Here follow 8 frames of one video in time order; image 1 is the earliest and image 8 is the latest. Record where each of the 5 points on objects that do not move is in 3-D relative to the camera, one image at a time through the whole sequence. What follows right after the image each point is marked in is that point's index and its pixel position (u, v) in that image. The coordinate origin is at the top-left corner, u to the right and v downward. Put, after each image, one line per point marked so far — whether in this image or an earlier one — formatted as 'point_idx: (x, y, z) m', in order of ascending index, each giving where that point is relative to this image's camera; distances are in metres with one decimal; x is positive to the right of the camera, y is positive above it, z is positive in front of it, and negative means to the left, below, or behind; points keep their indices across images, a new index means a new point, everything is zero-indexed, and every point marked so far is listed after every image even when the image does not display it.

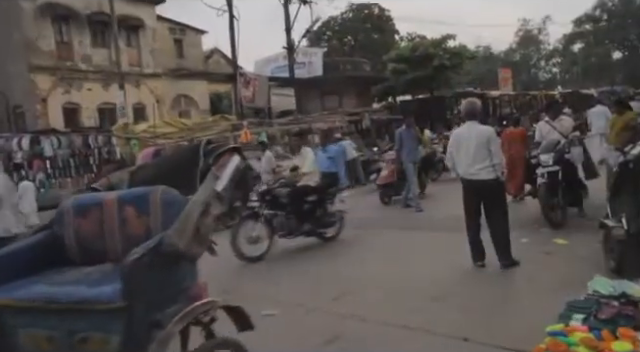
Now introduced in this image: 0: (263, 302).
0: (-0.5, -1.2, +5.0) m
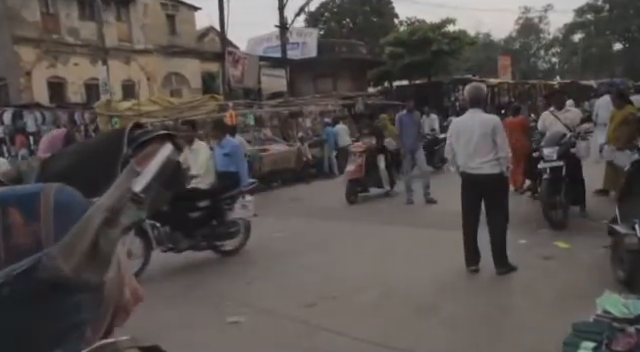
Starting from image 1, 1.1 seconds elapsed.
0: (-0.8, -1.1, +4.5) m
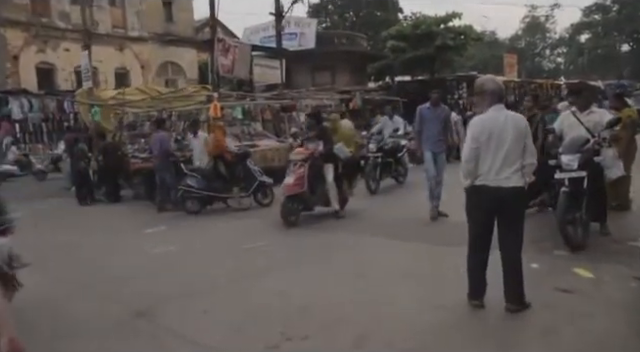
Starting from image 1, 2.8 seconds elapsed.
0: (-1.0, -1.1, +3.6) m
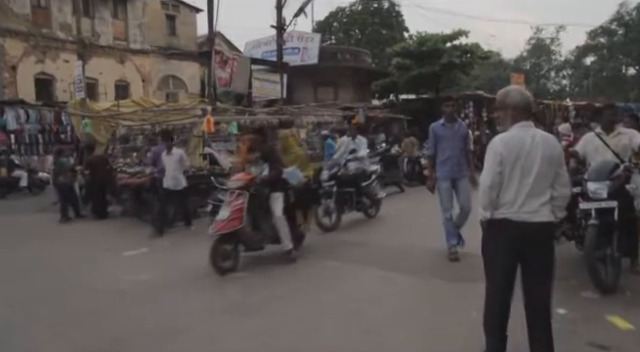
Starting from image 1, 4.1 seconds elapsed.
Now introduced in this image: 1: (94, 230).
0: (-1.1, -1.2, +2.9) m
1: (-4.2, -1.0, +10.1) m
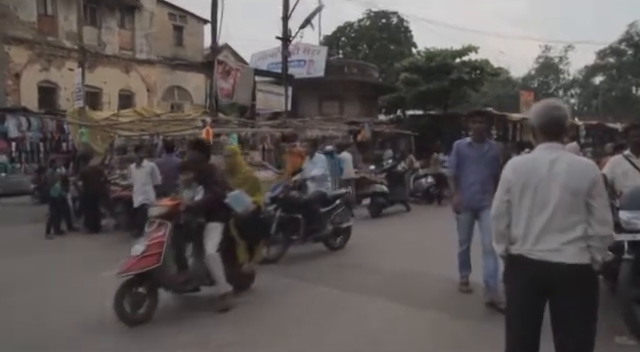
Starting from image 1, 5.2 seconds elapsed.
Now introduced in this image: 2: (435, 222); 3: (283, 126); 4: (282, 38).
0: (-1.1, -1.3, +2.4) m
1: (-4.1, -1.2, +9.6) m
2: (+2.5, -1.0, +11.9) m
3: (-0.9, +1.3, +14.0) m
4: (-1.2, +4.3, +16.9) m
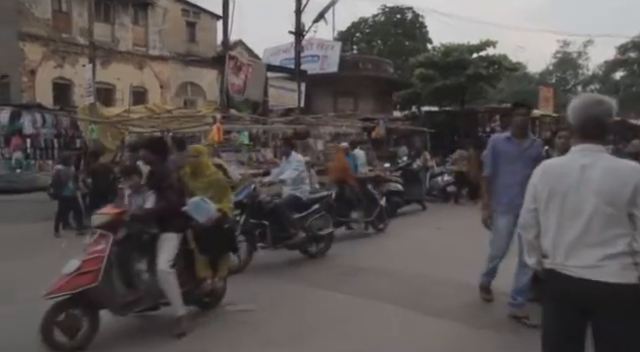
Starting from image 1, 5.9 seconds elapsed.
0: (-1.1, -1.3, +2.2) m
1: (-3.9, -1.1, +9.5) m
2: (+2.8, -1.0, +11.6) m
3: (-0.6, +1.3, +13.7) m
4: (-0.7, +4.3, +16.6) m
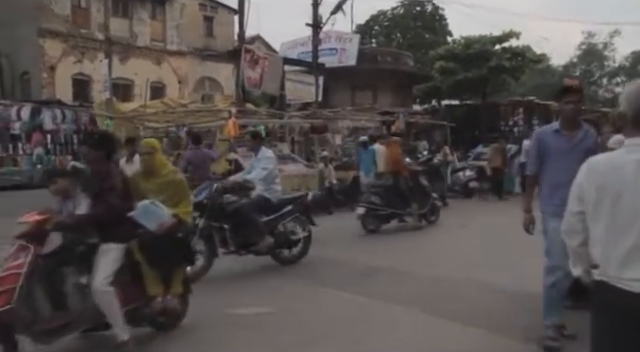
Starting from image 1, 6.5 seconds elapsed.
0: (-1.0, -1.3, +2.0) m
1: (-3.6, -1.1, +9.3) m
2: (+3.1, -0.9, +11.2) m
3: (-0.2, +1.5, +13.4) m
4: (-0.2, +4.5, +16.3) m
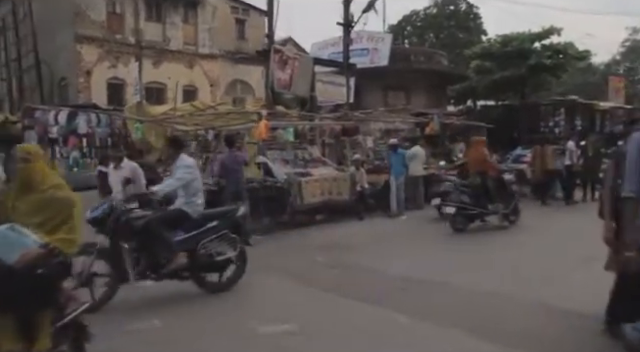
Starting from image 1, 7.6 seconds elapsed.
0: (-0.9, -1.4, +1.7) m
1: (-3.1, -1.1, +9.2) m
2: (+3.8, -0.9, +10.6) m
3: (+0.6, +1.4, +13.1) m
4: (+0.7, +4.4, +16.0) m
